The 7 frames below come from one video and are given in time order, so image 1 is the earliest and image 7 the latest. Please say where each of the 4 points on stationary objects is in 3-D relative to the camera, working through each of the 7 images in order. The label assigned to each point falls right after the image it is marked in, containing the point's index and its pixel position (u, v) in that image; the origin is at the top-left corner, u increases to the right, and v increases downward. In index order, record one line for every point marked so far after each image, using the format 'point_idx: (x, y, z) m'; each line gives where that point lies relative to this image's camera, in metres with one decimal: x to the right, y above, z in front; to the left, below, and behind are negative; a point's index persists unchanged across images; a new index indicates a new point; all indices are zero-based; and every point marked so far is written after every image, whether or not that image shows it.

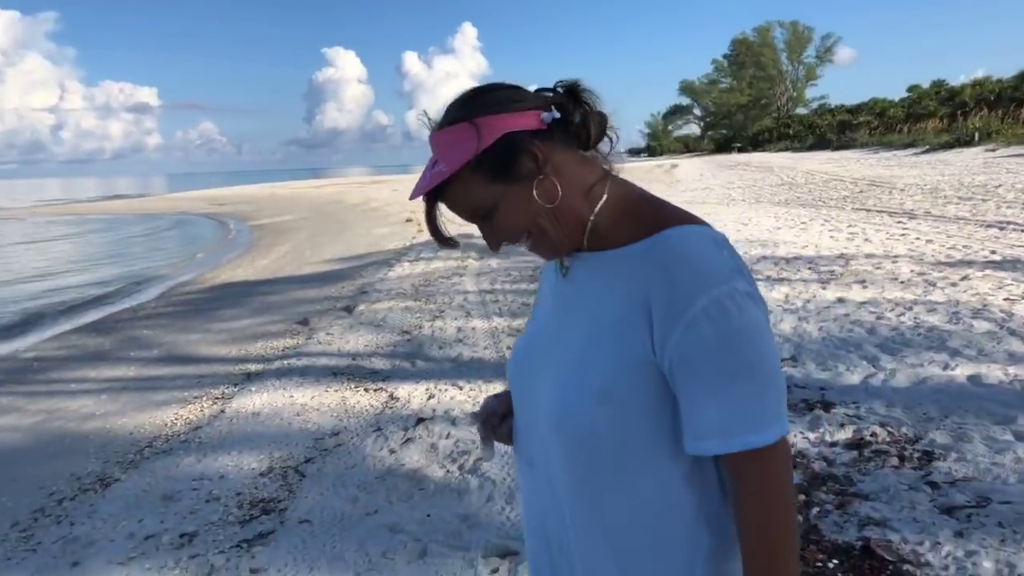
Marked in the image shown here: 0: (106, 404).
0: (-4.0, -1.1, +7.7) m
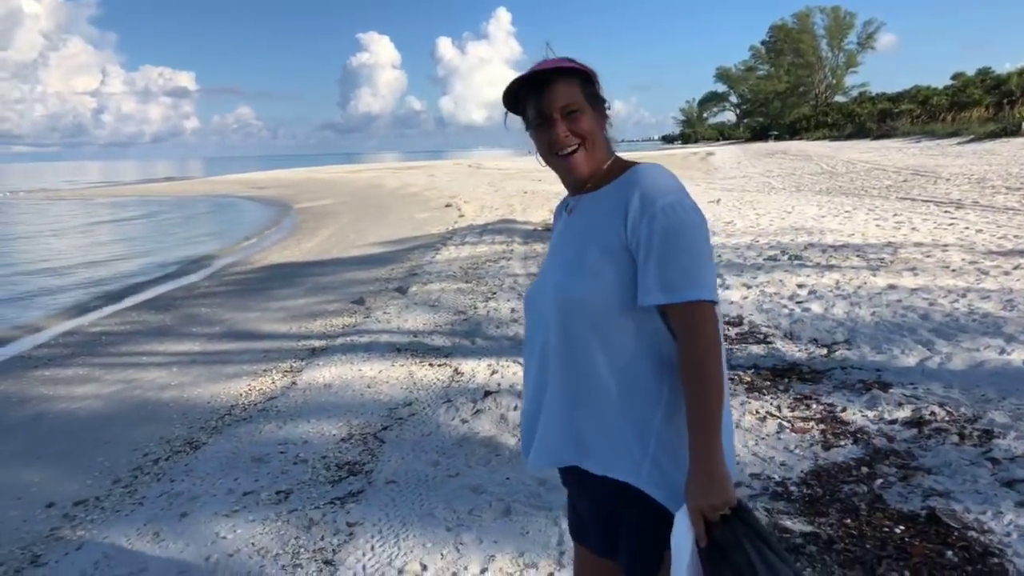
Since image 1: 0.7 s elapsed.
0: (-3.4, -0.9, +8.1) m
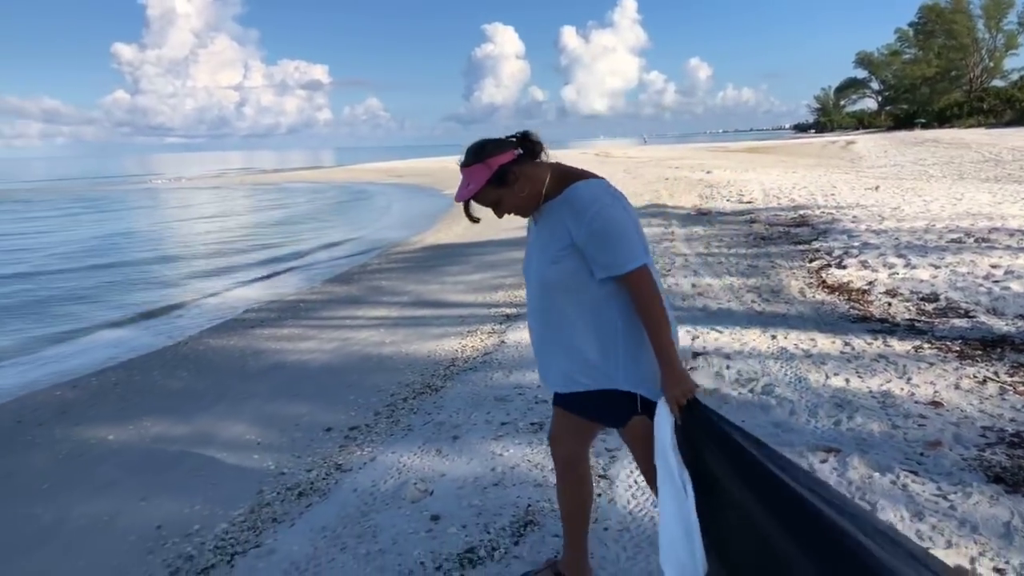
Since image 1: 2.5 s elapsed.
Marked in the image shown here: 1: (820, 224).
0: (-1.4, -0.5, +9.0) m
1: (+5.1, +1.0, +12.9) m
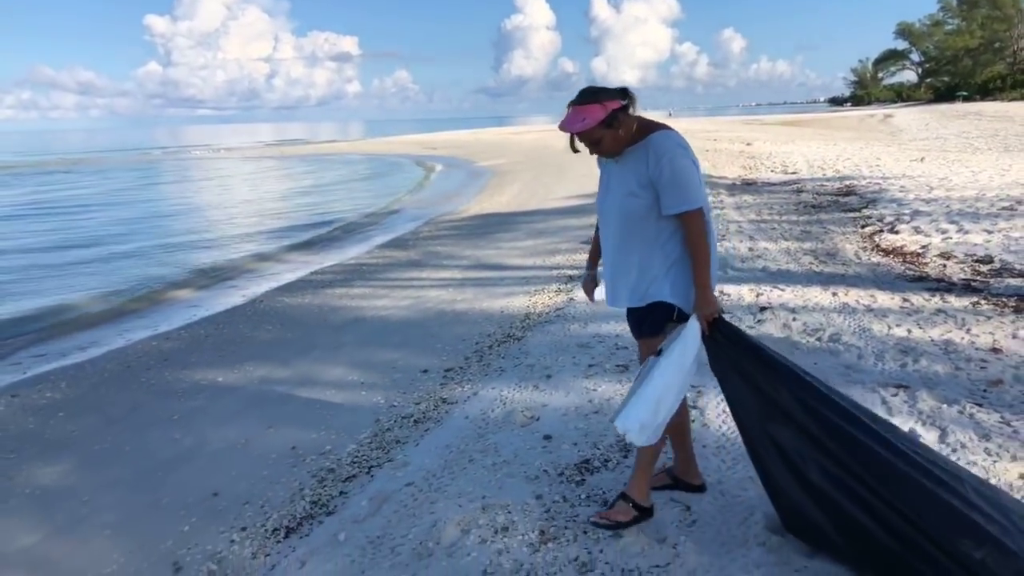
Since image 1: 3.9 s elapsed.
0: (-0.7, -0.1, +9.5) m
1: (+6.0, +1.6, +13.1) m
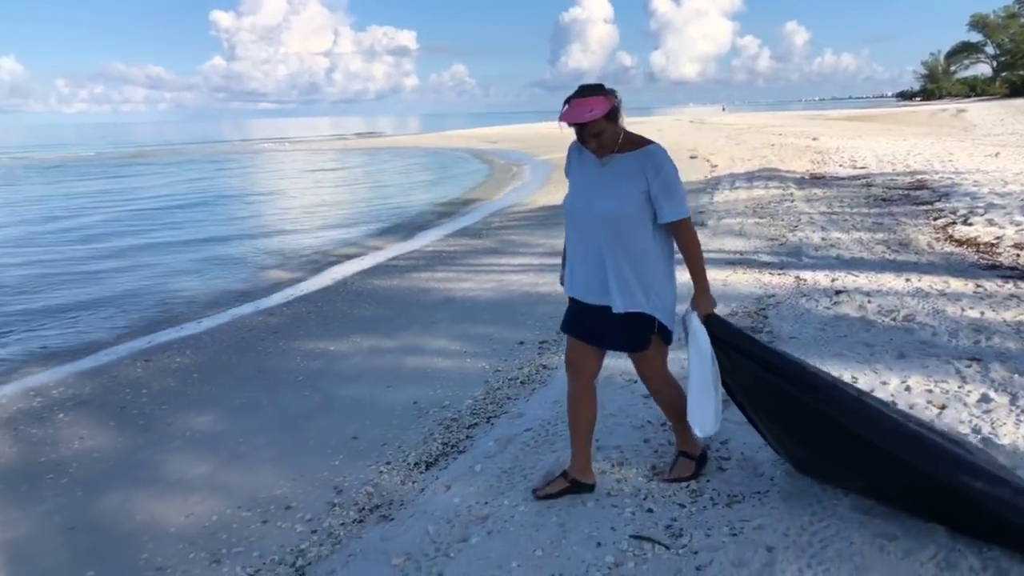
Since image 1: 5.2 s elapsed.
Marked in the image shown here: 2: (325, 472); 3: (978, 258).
0: (+0.4, +0.1, +10.1) m
1: (+7.2, +1.7, +13.2) m
2: (-1.1, -1.1, +4.5) m
3: (+4.6, +0.3, +7.8) m
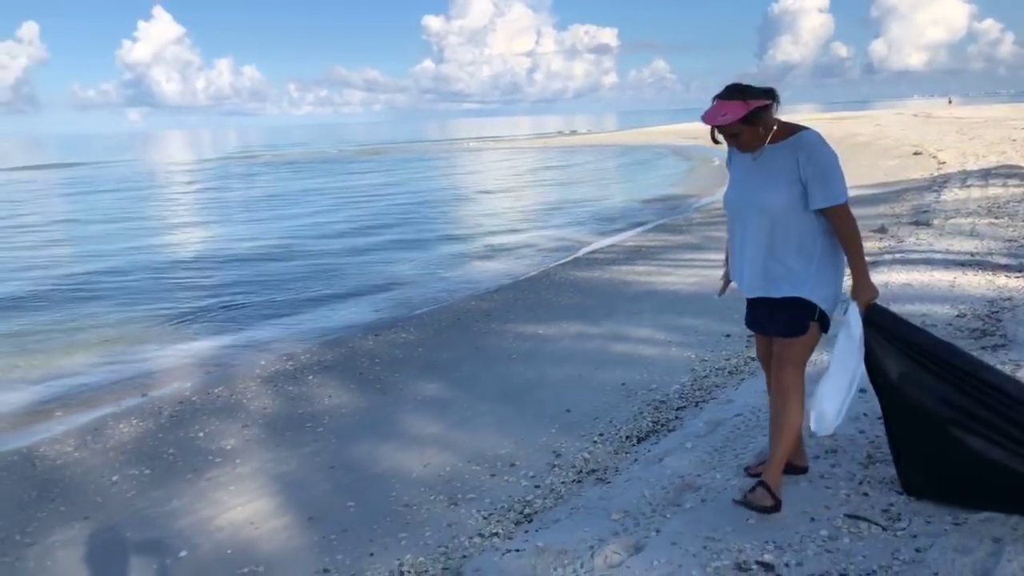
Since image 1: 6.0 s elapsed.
0: (+3.0, +0.2, +10.0) m
1: (+10.4, +1.5, +11.4) m
2: (+0.2, -0.9, +4.9) m
3: (+6.6, +0.2, +6.7) m
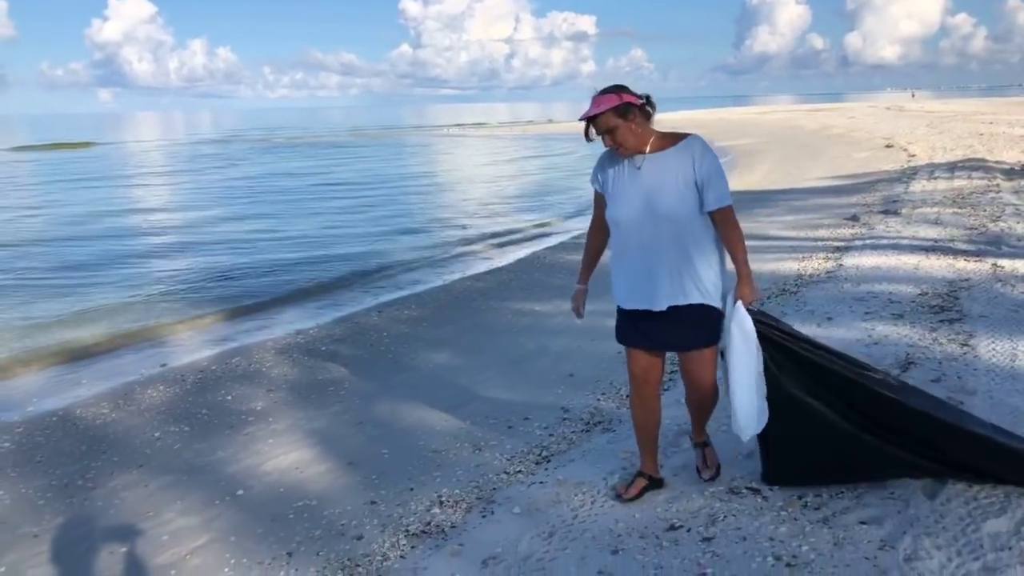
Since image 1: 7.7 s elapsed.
0: (+2.9, +0.4, +10.6) m
1: (+10.3, +1.7, +12.2) m
2: (+0.3, -0.8, +5.5) m
3: (+6.6, +0.3, +7.5) m
